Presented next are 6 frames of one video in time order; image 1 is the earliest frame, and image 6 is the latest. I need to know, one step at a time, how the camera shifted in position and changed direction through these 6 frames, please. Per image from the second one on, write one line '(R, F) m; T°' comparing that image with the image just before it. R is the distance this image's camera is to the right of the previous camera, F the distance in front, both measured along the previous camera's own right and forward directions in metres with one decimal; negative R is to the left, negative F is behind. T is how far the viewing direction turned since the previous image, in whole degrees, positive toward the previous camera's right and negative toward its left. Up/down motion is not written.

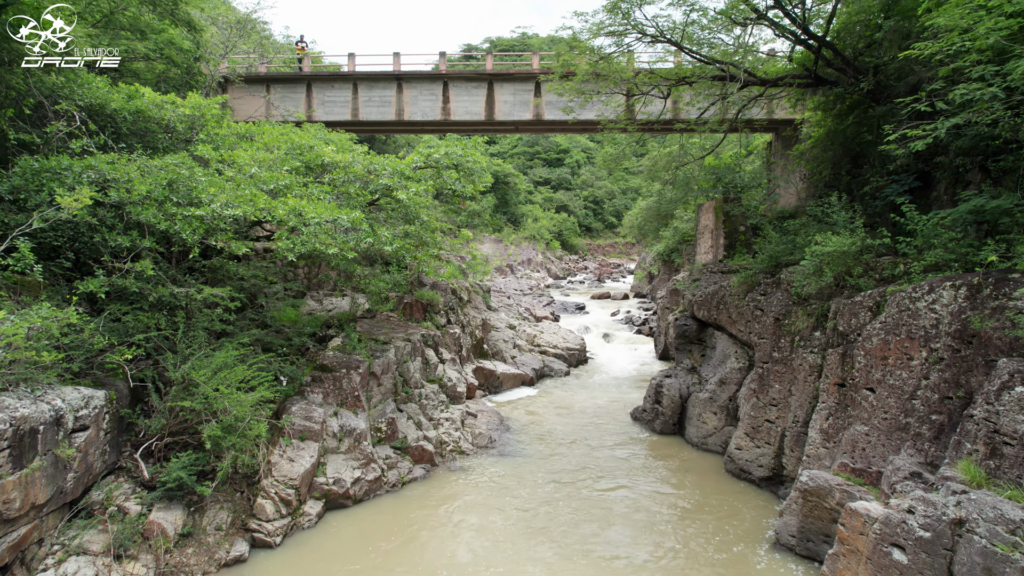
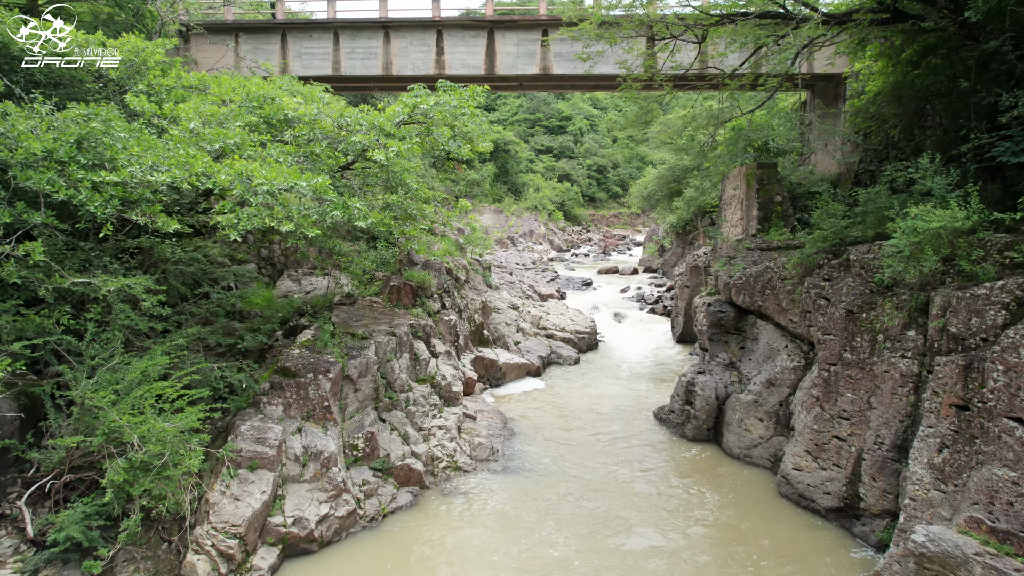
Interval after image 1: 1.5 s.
(-0.1, +1.8) m; 0°
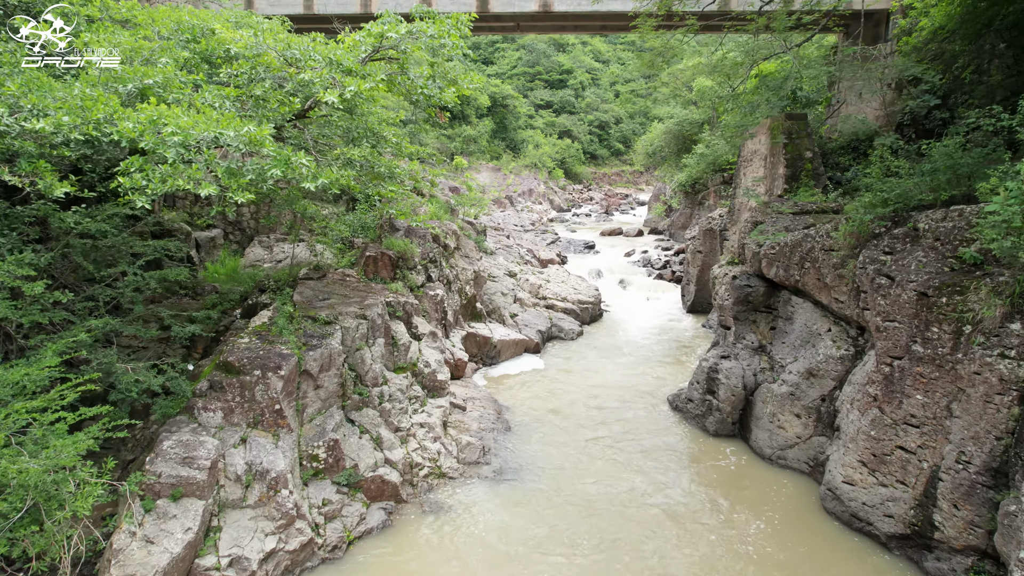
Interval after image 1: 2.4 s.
(+0.1, +1.4) m; 0°
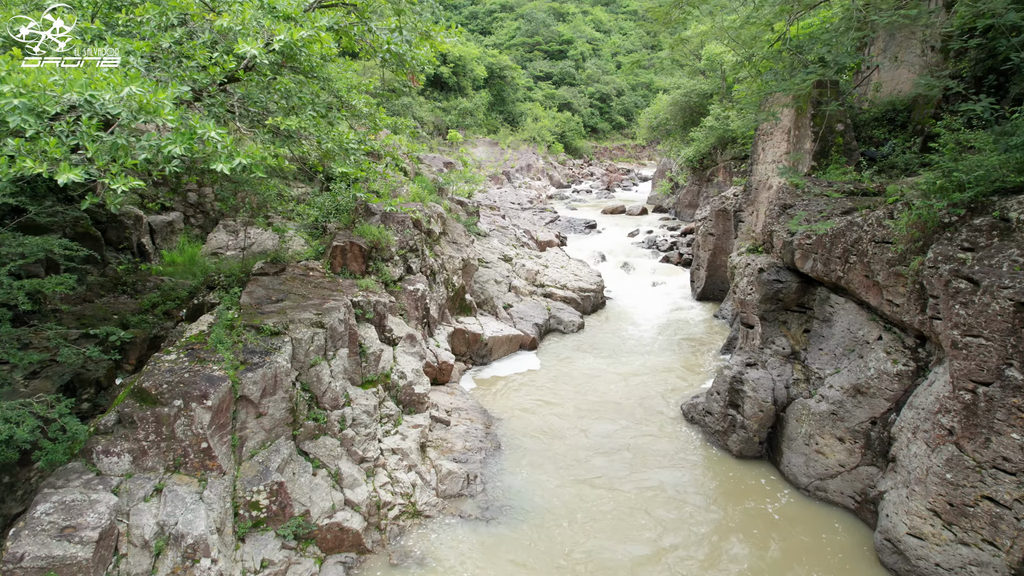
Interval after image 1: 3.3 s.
(+0.1, +1.3) m; 0°
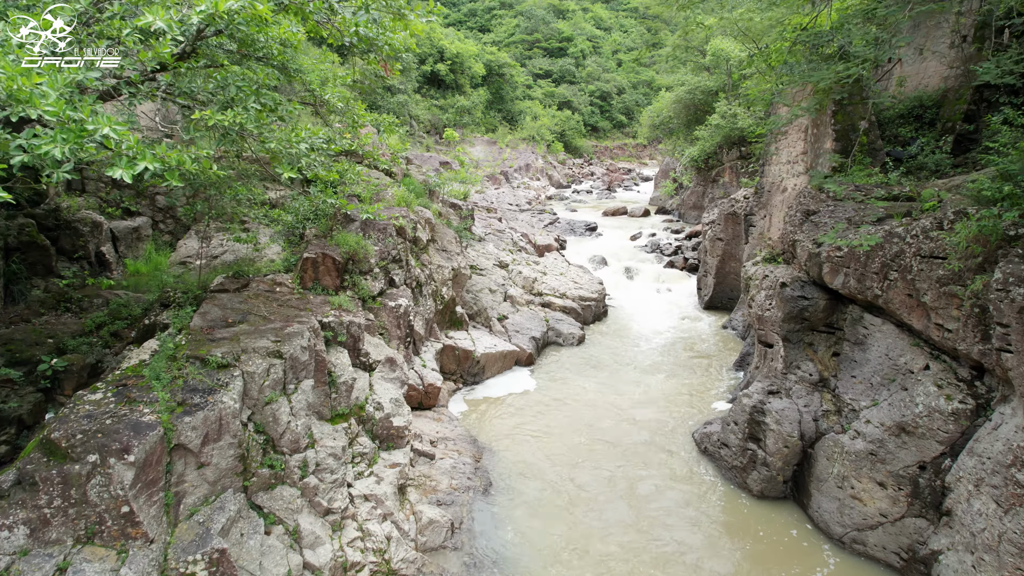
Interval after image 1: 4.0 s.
(+0.1, +0.9) m; 0°
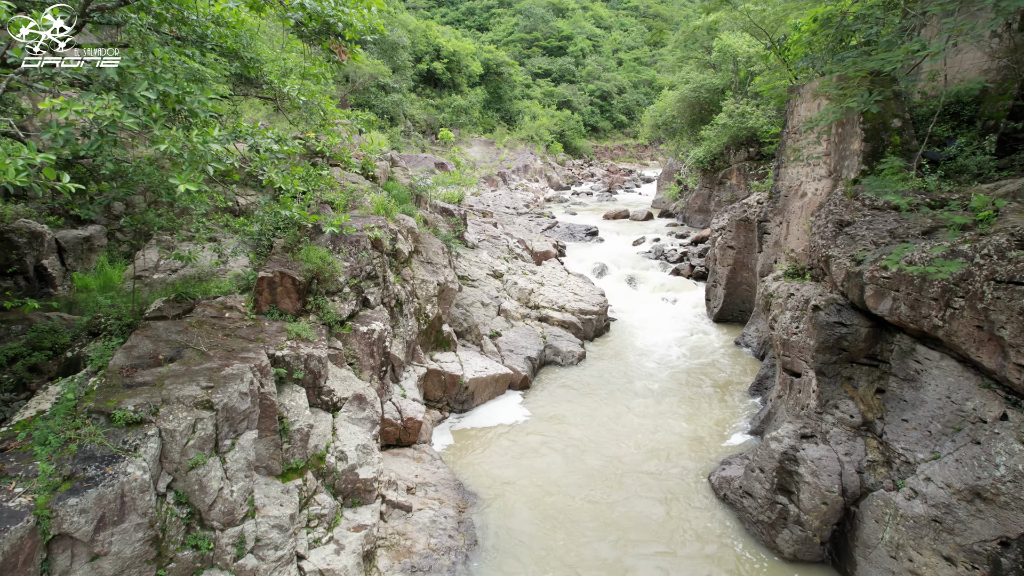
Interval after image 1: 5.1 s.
(+0.1, +1.0) m; 0°
